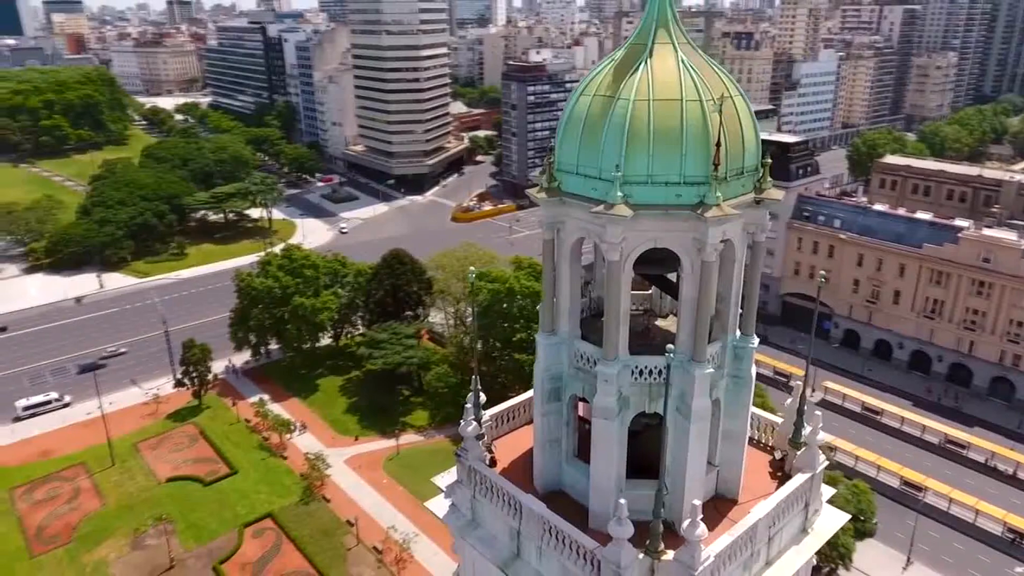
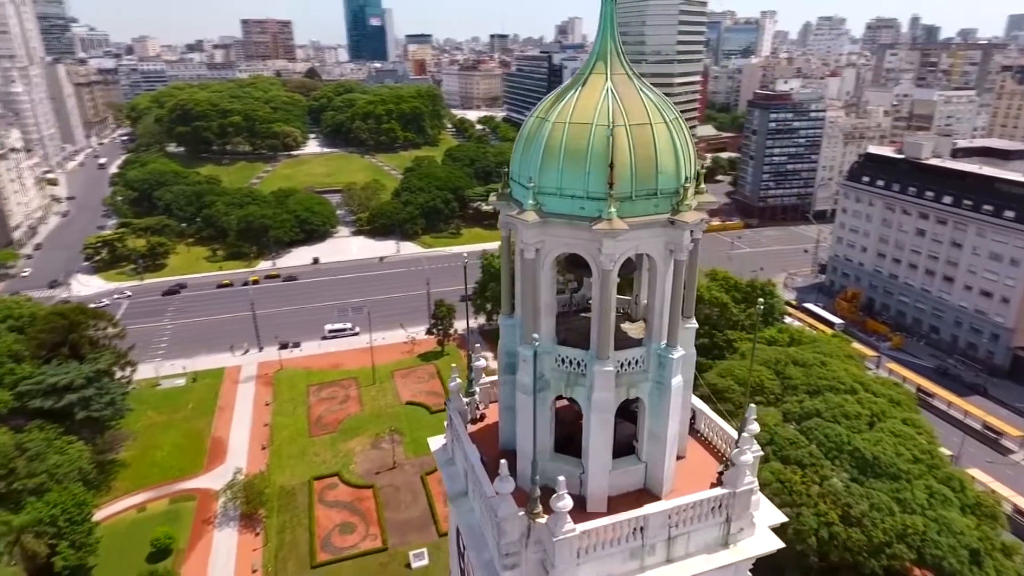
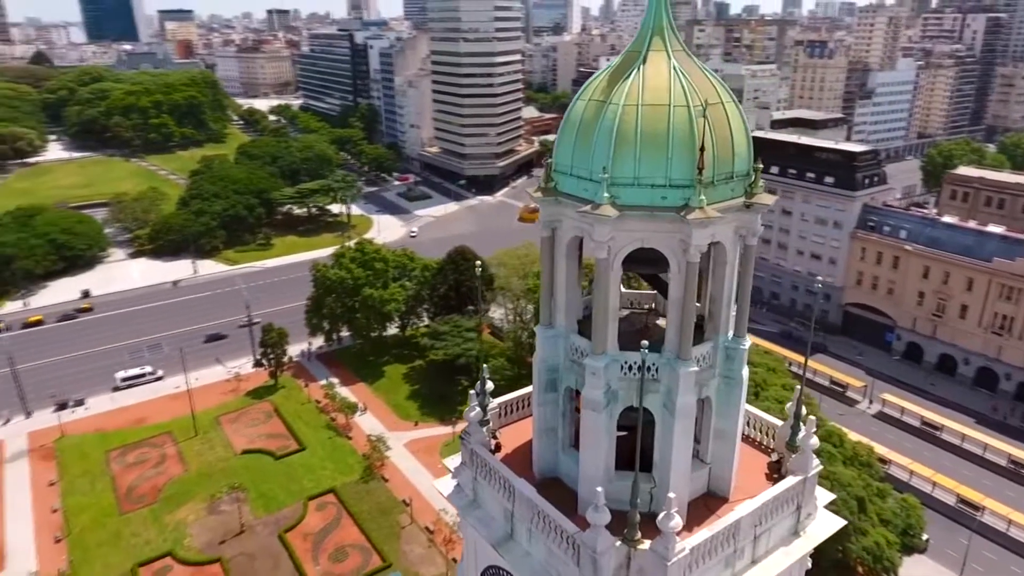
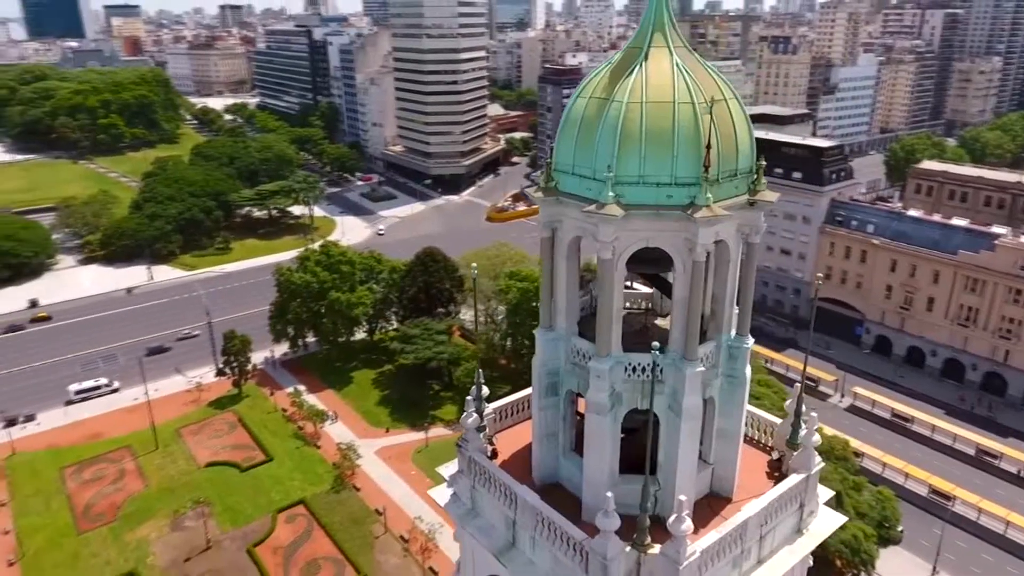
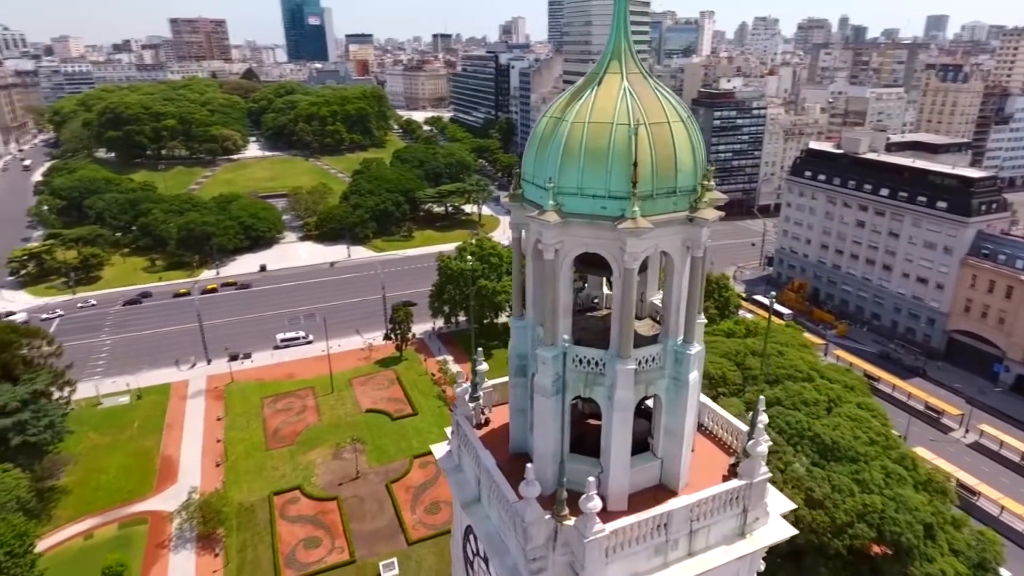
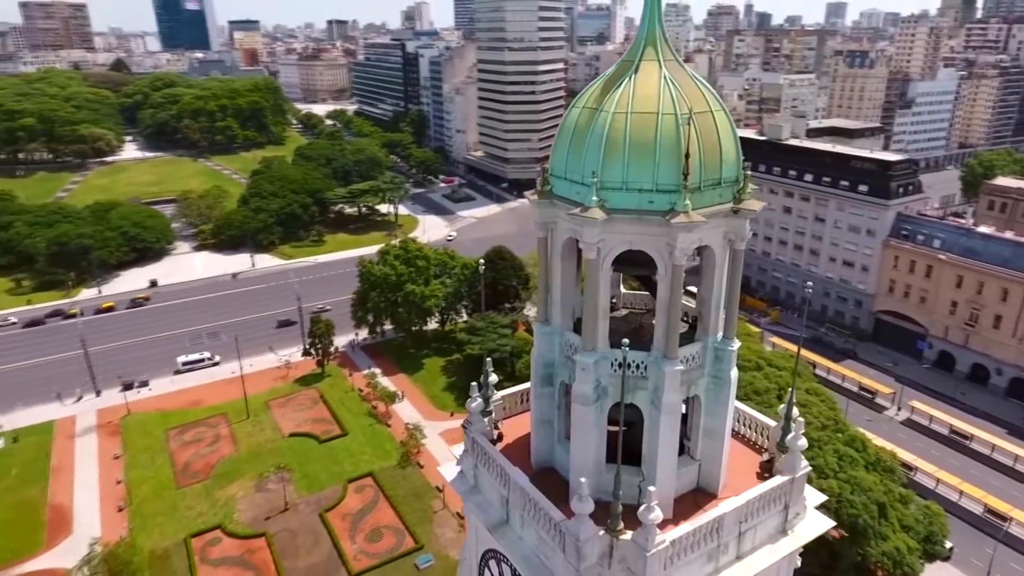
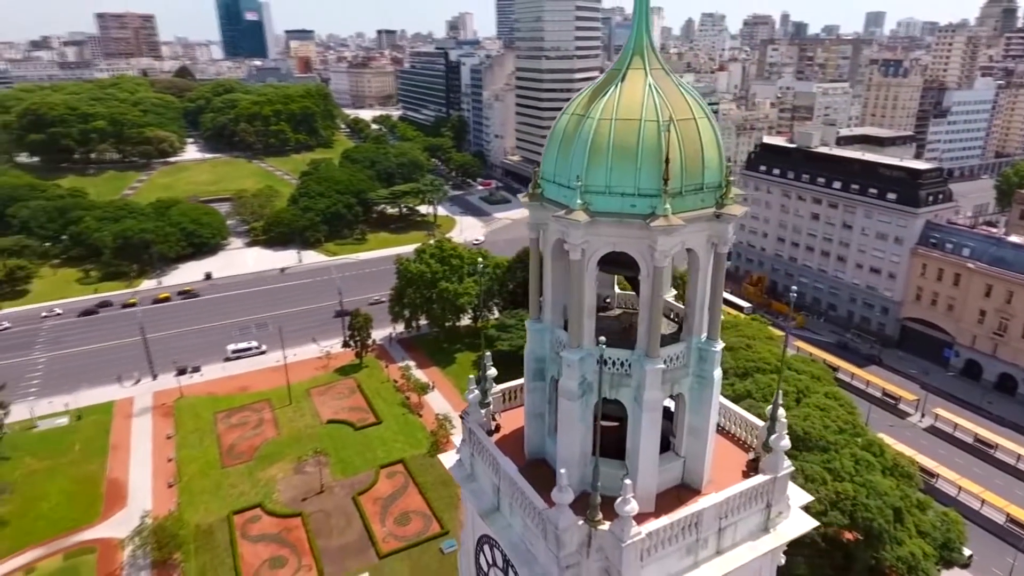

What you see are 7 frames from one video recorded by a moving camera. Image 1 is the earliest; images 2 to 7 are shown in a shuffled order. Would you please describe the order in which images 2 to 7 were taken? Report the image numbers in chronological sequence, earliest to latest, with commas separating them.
4, 3, 6, 7, 5, 2
